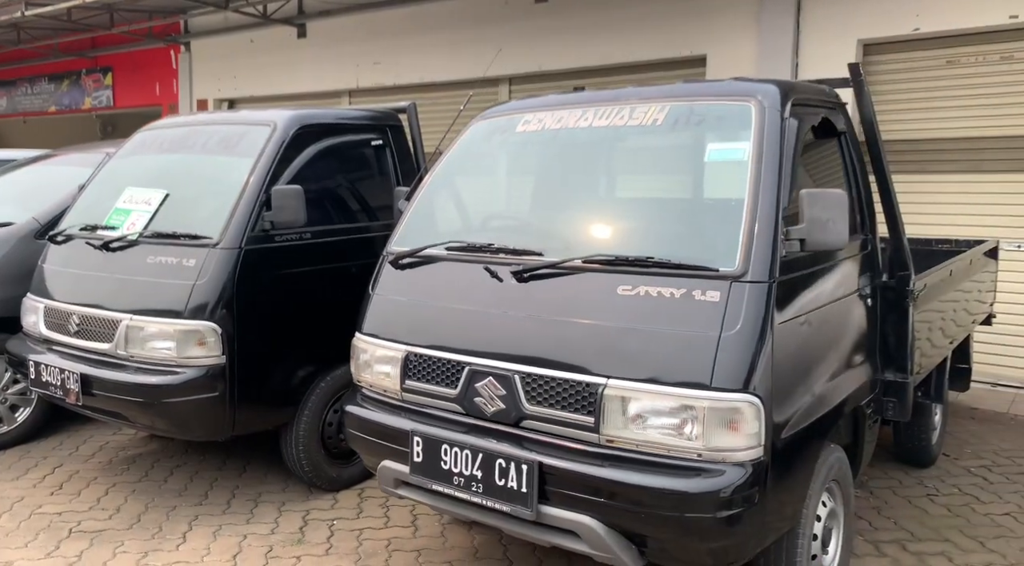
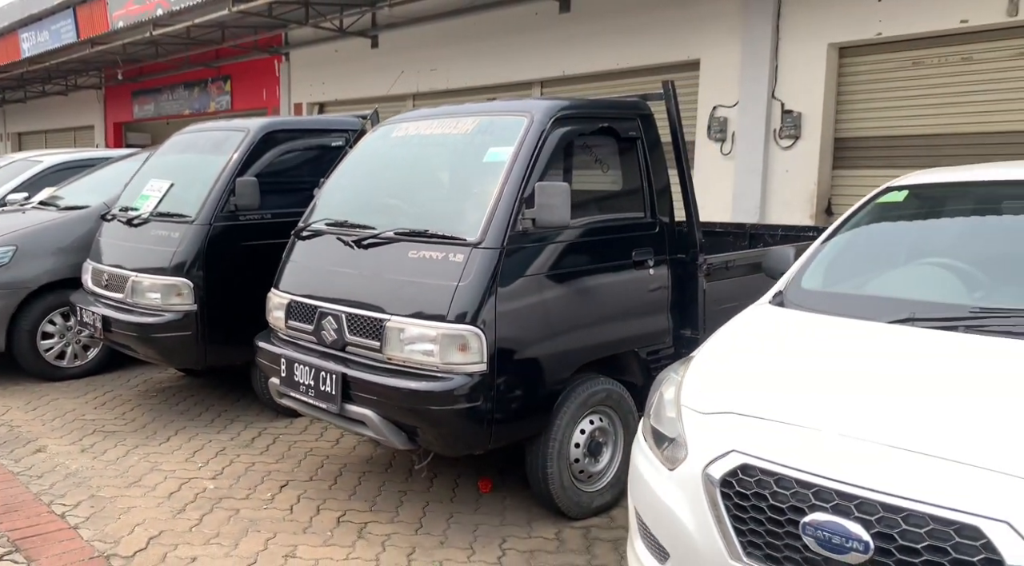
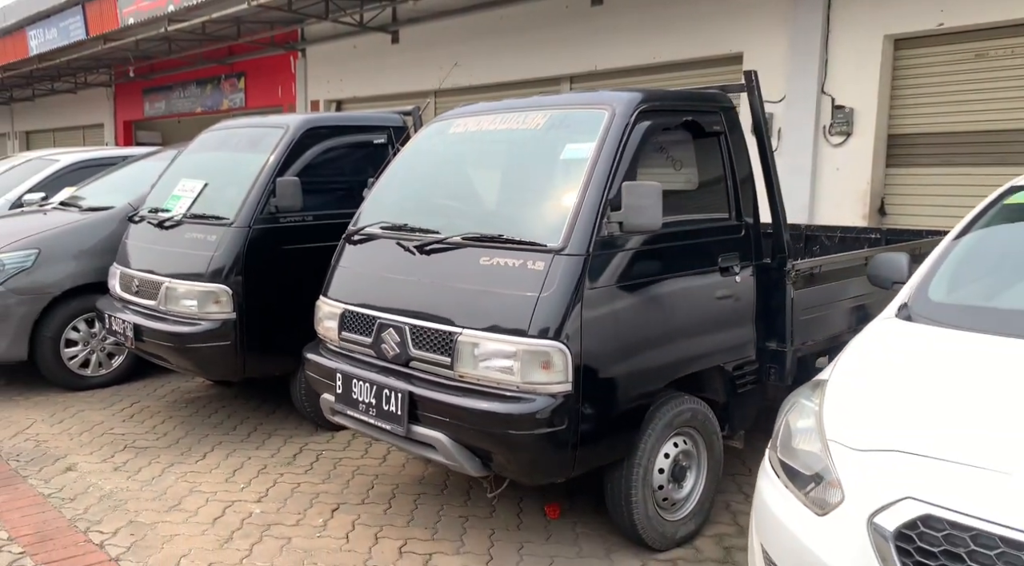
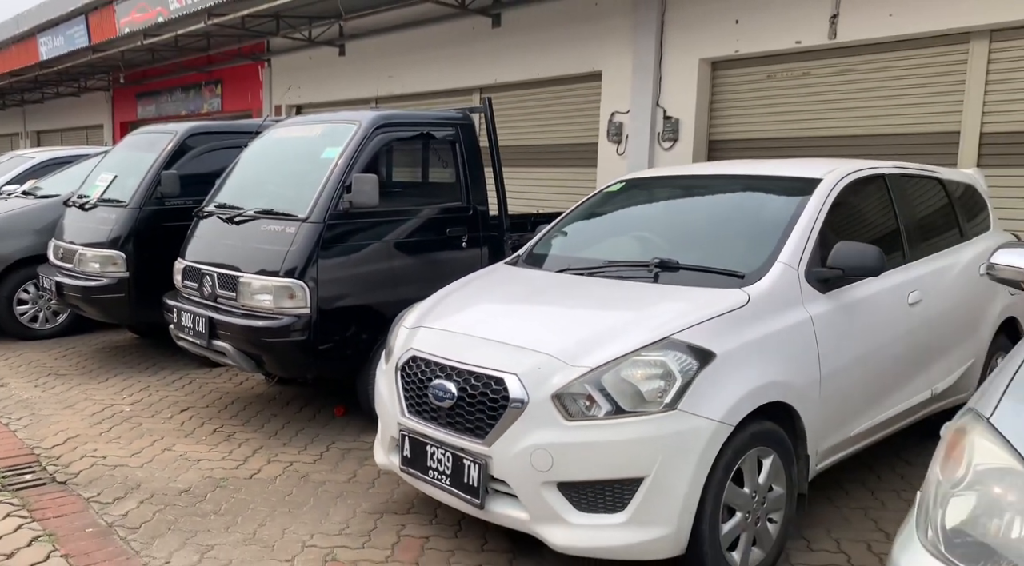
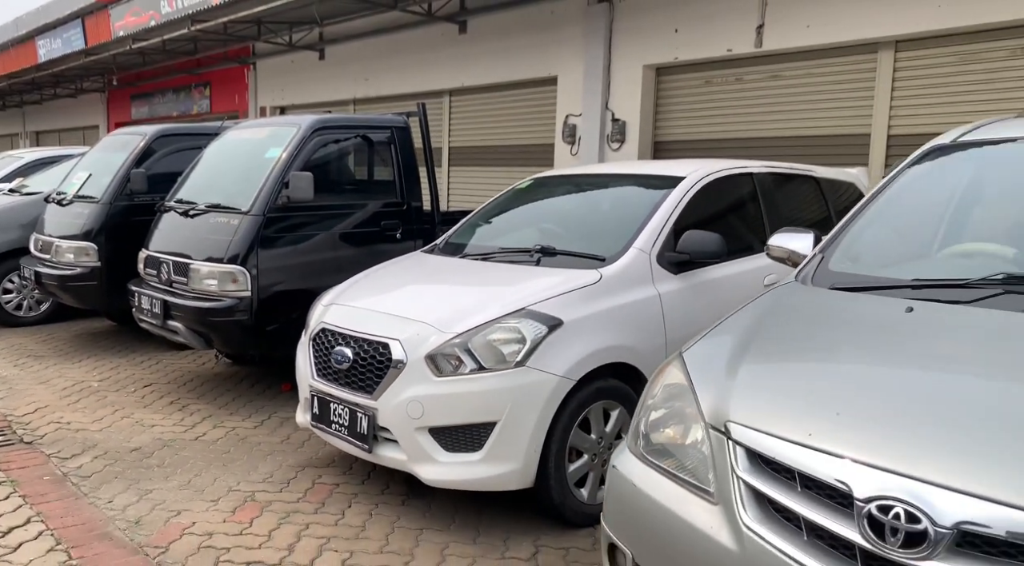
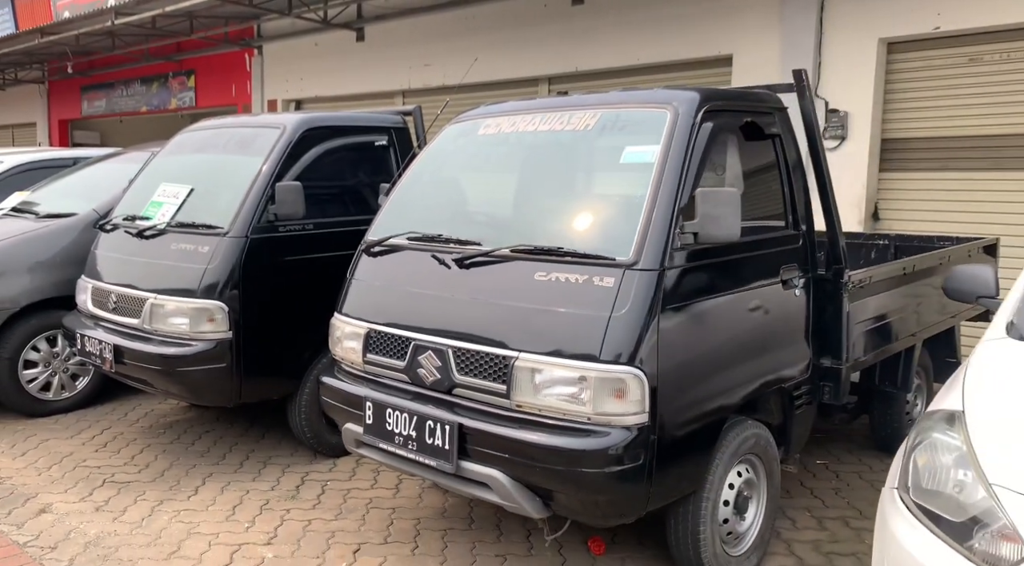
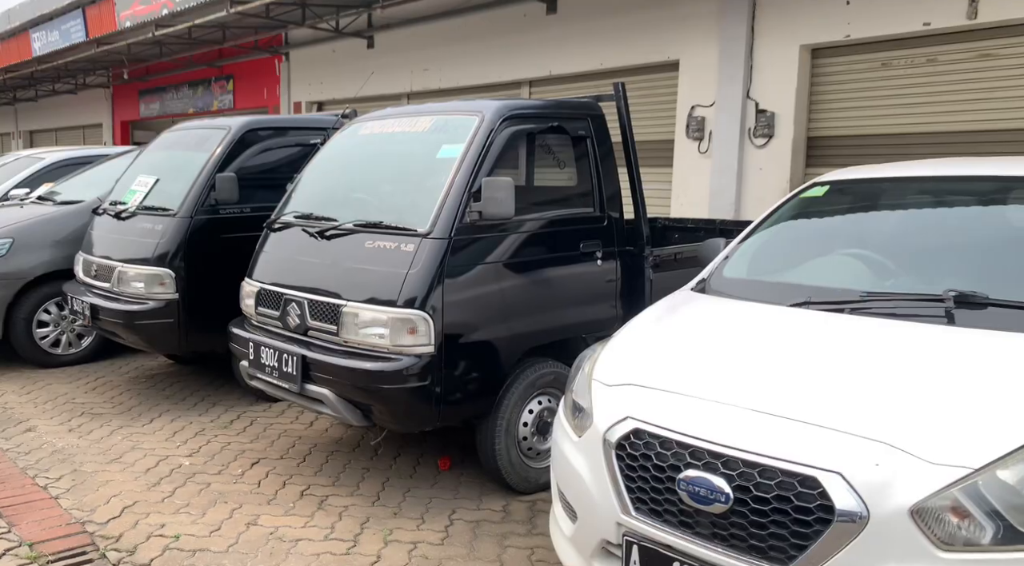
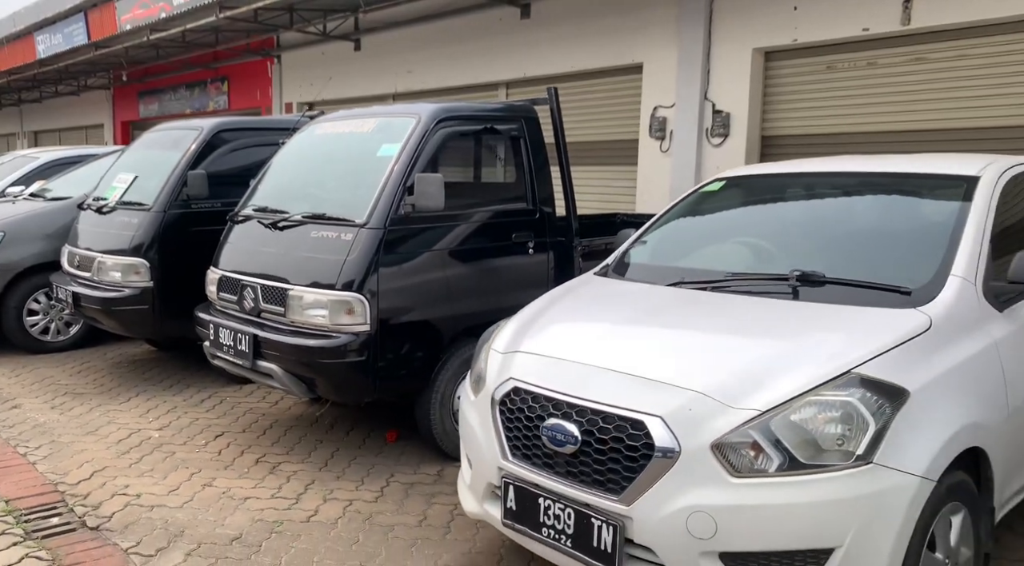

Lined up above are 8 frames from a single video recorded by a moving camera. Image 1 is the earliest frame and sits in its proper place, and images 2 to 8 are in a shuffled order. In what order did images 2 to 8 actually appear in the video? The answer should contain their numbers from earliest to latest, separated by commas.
6, 3, 2, 7, 8, 4, 5
